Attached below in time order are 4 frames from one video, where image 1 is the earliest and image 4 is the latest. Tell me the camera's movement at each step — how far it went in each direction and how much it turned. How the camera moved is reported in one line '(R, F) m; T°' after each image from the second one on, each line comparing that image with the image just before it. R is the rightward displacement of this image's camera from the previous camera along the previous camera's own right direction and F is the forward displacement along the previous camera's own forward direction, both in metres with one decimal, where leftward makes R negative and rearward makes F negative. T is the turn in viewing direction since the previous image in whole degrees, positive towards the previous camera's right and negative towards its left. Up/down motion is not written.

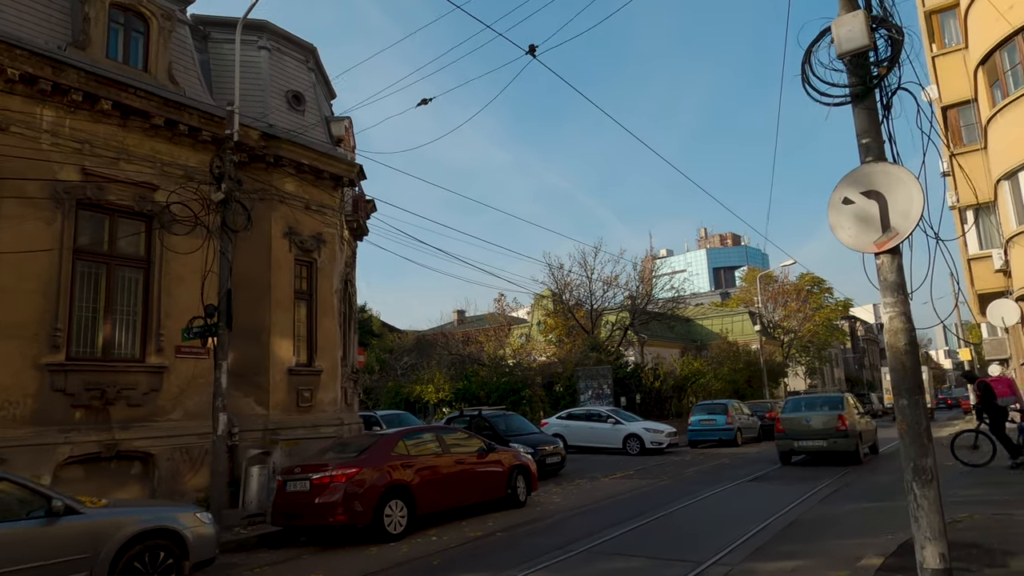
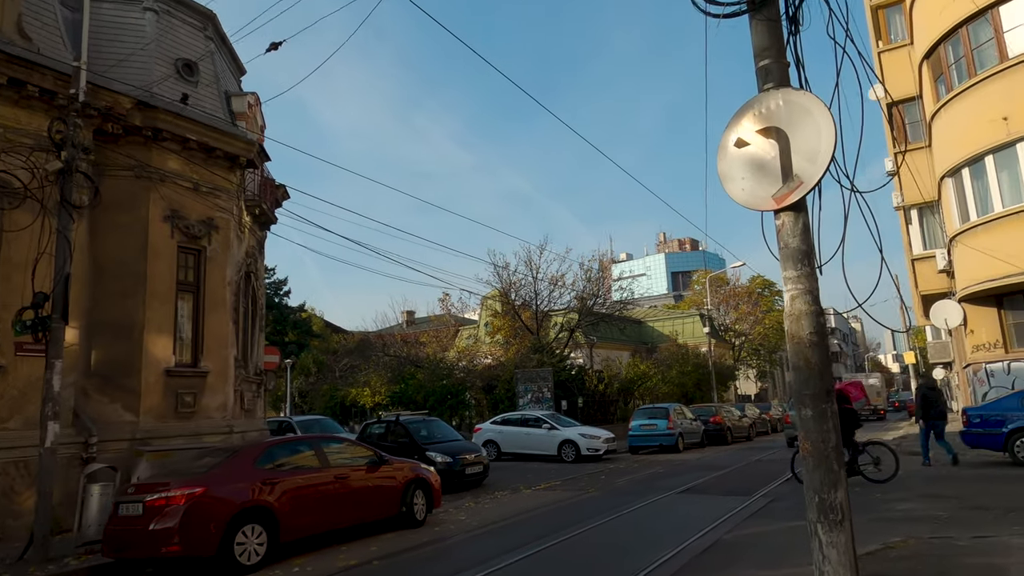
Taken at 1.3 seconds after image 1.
(+1.0, +1.2) m; +3°
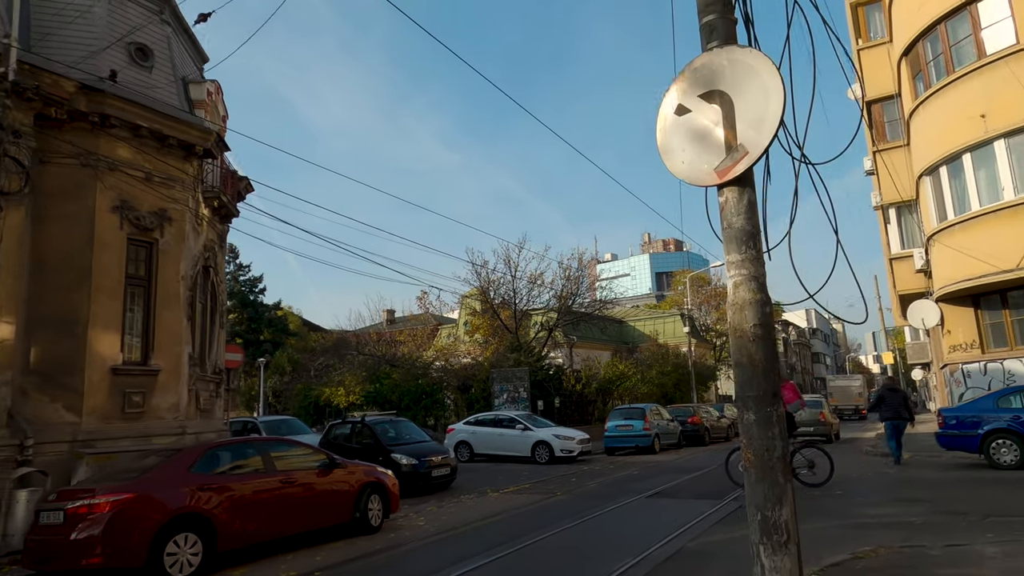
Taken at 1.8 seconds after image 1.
(+0.4, +0.4) m; +1°
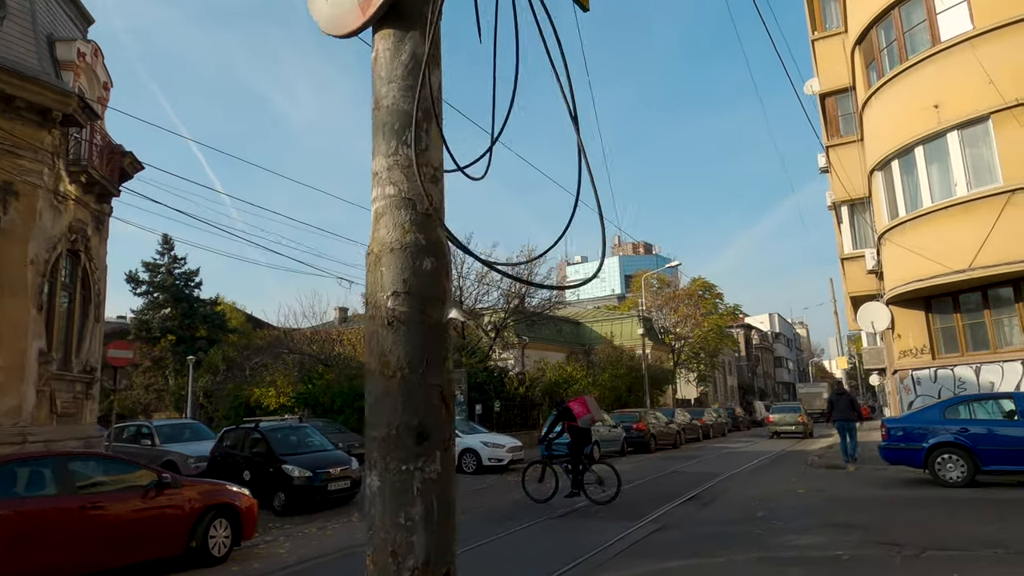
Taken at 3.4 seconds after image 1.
(+1.2, +1.4) m; +2°
